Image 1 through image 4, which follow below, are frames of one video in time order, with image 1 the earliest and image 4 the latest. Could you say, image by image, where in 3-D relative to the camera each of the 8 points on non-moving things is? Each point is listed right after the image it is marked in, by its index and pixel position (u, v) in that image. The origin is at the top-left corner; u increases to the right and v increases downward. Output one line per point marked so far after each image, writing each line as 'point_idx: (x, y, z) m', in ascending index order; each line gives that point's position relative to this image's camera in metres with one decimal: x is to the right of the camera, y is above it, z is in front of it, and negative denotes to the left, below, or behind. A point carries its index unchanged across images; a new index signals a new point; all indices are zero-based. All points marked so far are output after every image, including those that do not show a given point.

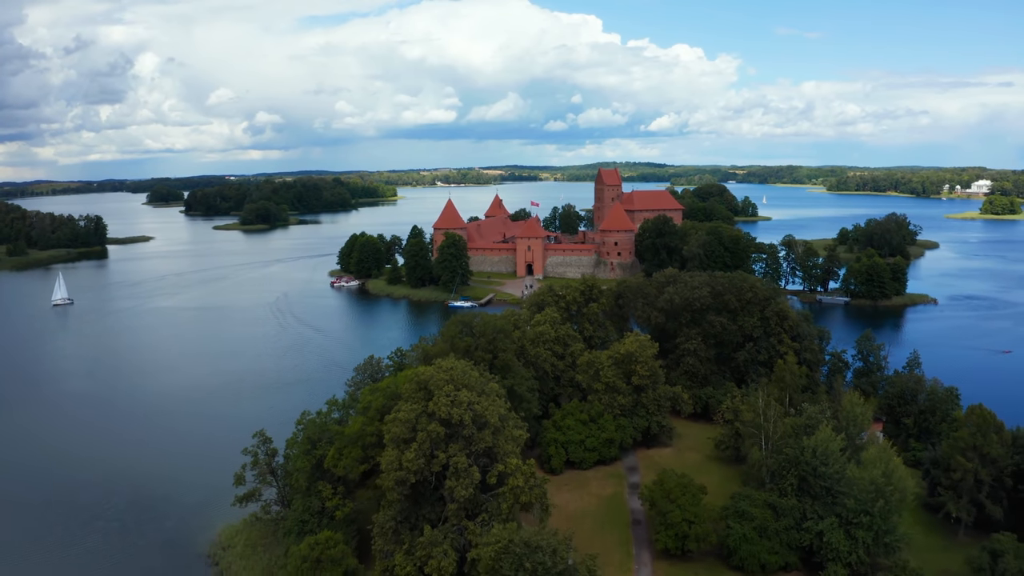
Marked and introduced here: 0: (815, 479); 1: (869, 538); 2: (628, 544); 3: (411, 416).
0: (+8.4, -5.3, +19.0) m
1: (+9.1, -6.4, +17.4) m
2: (+3.3, -7.2, +19.1) m
3: (-2.5, -3.1, +16.8) m
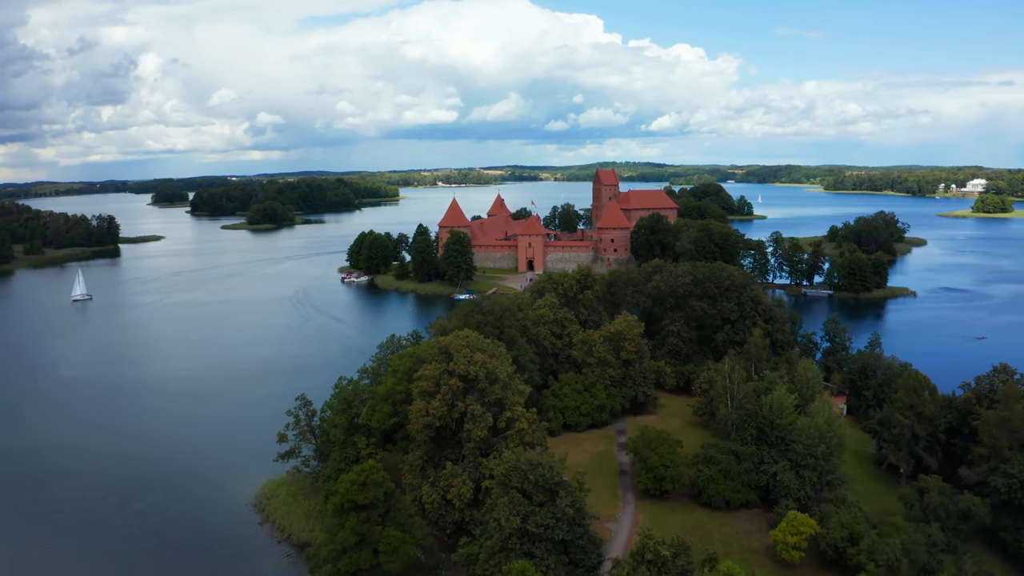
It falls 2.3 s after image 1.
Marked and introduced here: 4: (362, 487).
0: (+8.6, -4.7, +22.6) m
1: (+9.3, -5.8, +21.0) m
2: (+3.5, -6.6, +22.7) m
3: (-2.3, -2.5, +20.4) m
4: (-4.0, -5.2, +18.1) m
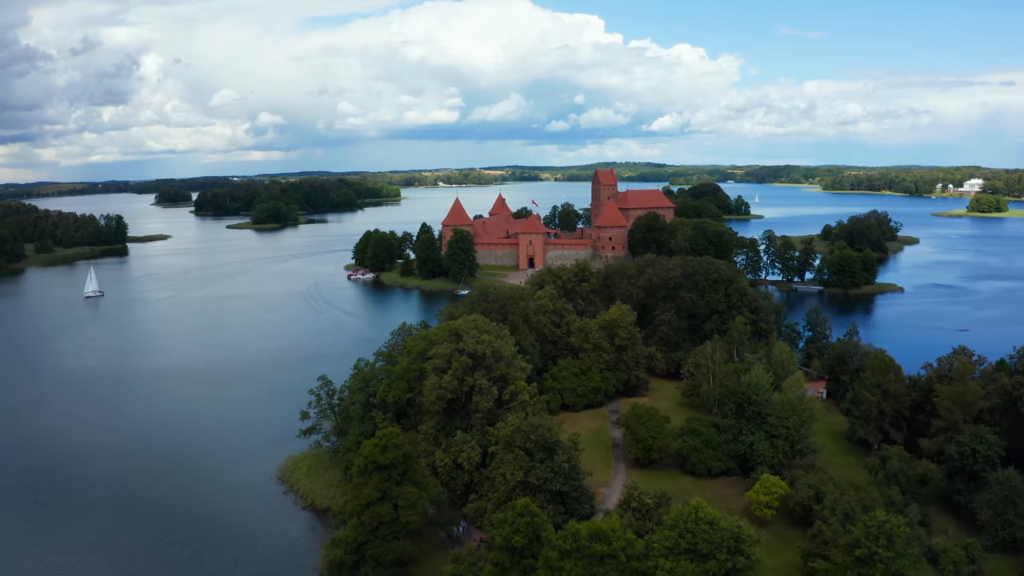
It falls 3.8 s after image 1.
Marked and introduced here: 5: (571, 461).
0: (+8.7, -4.3, +25.0) m
1: (+9.4, -5.4, +23.4) m
2: (+3.6, -6.2, +25.1) m
3: (-2.2, -2.1, +22.8) m
4: (-3.8, -4.8, +20.5) m
5: (+1.6, -4.7, +18.5) m
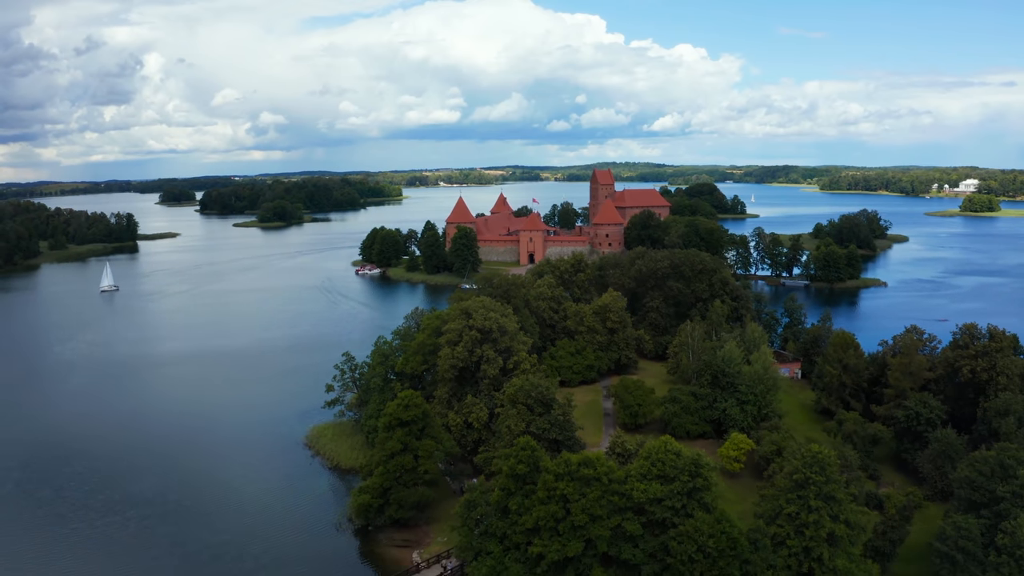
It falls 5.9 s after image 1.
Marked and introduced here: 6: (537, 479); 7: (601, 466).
0: (+8.8, -3.7, +28.4) m
1: (+9.5, -4.8, +26.7) m
2: (+3.7, -5.6, +28.5) m
3: (-2.1, -1.5, +26.2) m
4: (-3.7, -4.2, +23.8) m
5: (+1.7, -4.1, +21.8) m
6: (+0.7, -5.1, +18.3) m
7: (+2.3, -4.6, +17.7) m
